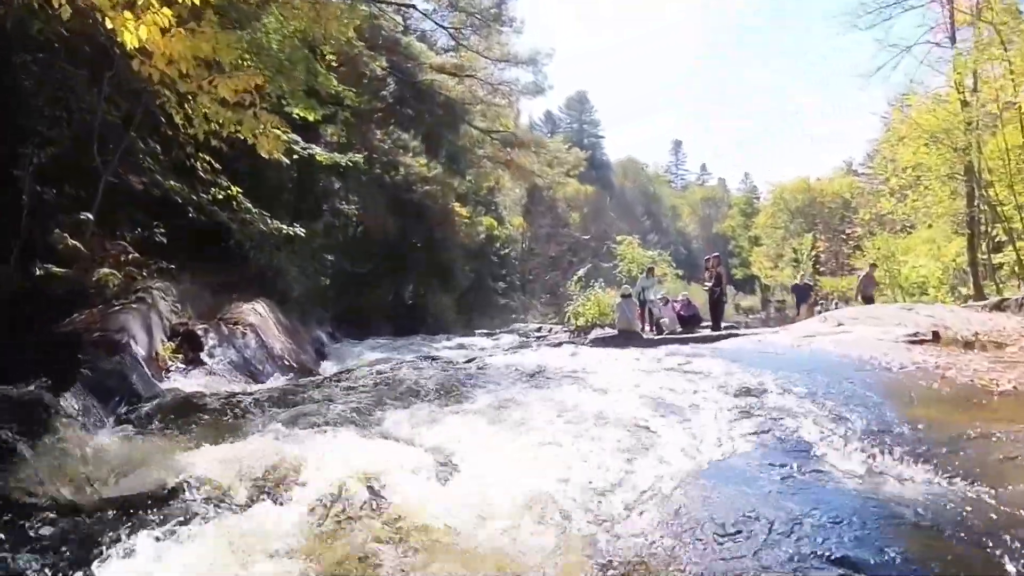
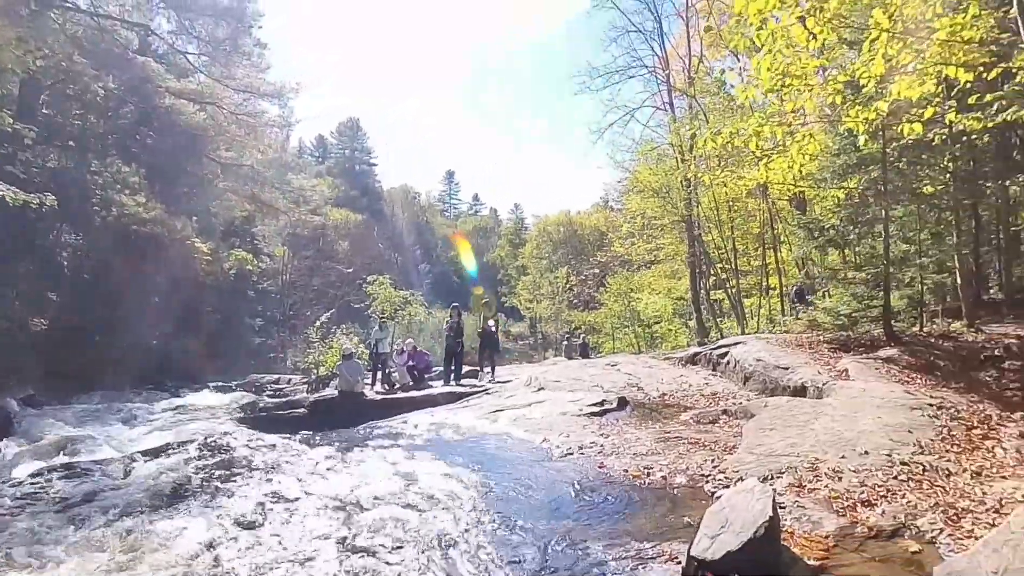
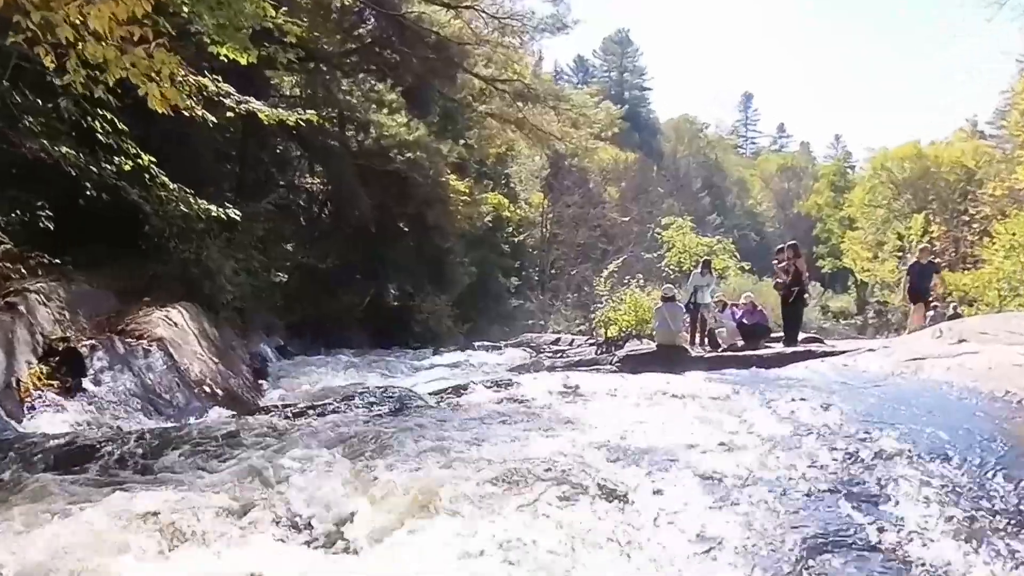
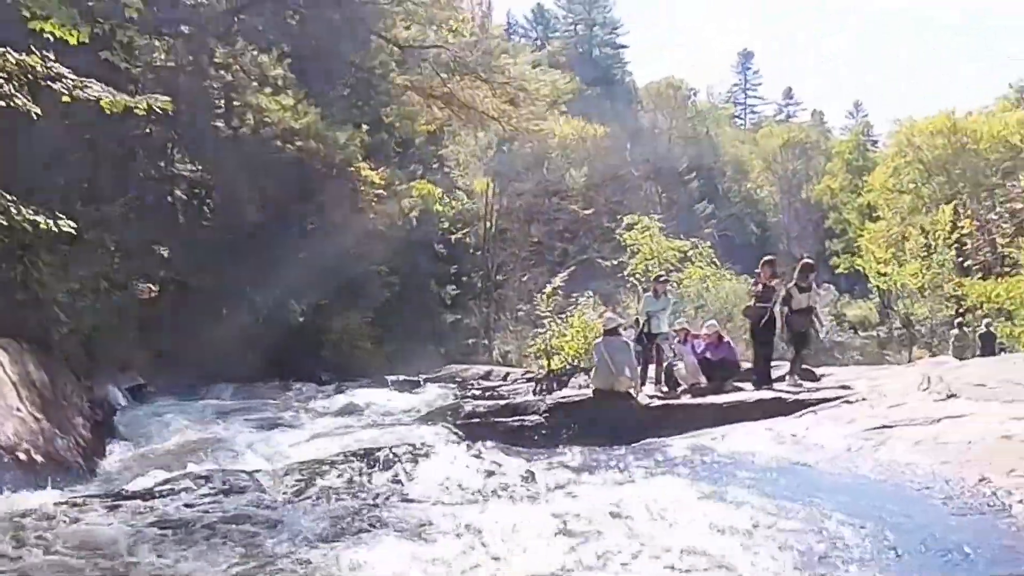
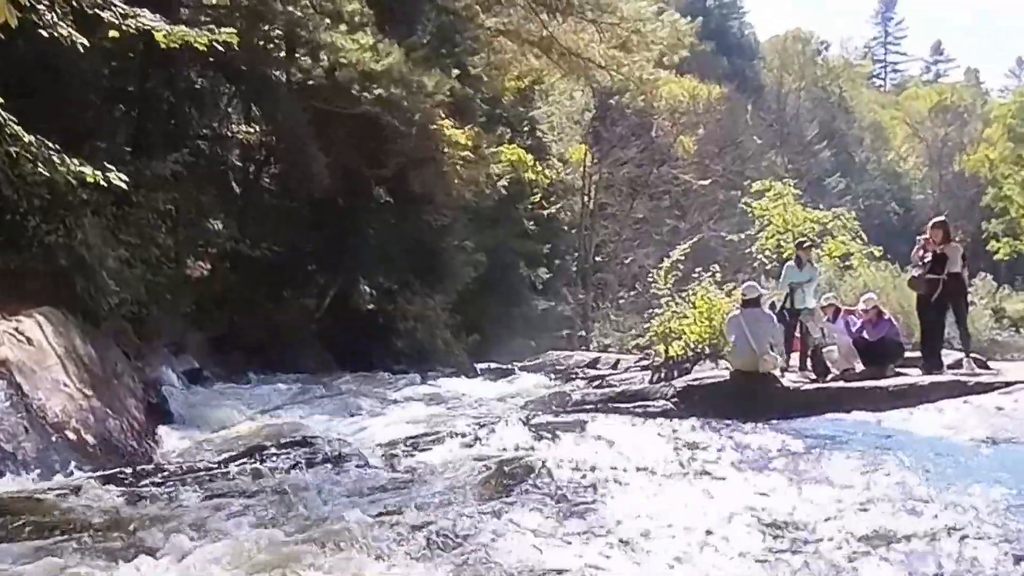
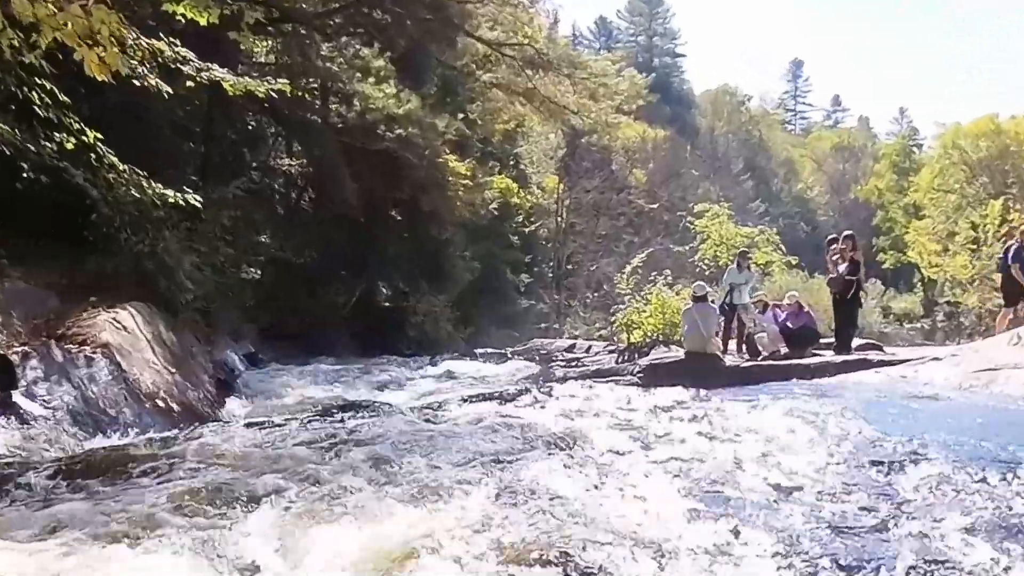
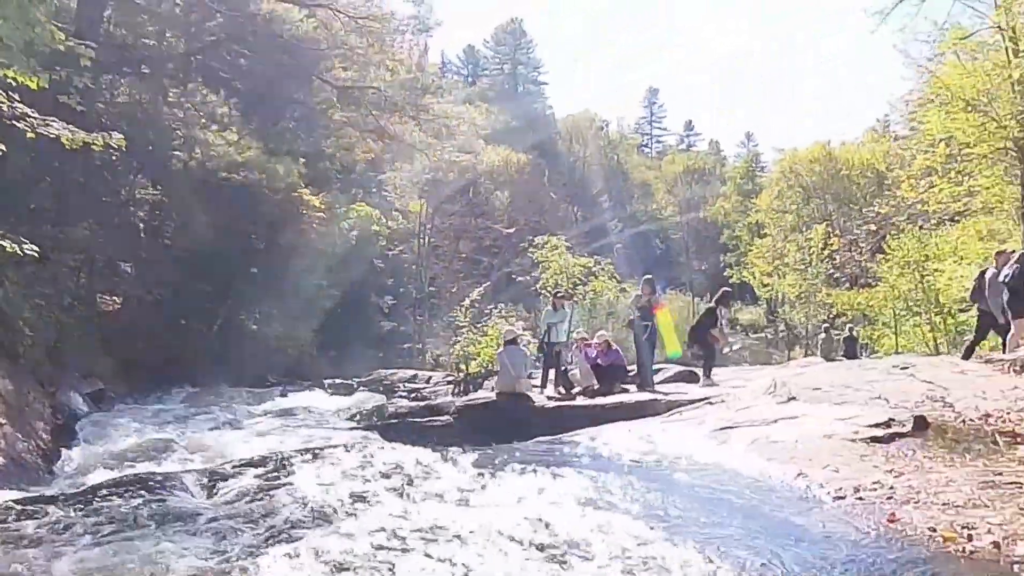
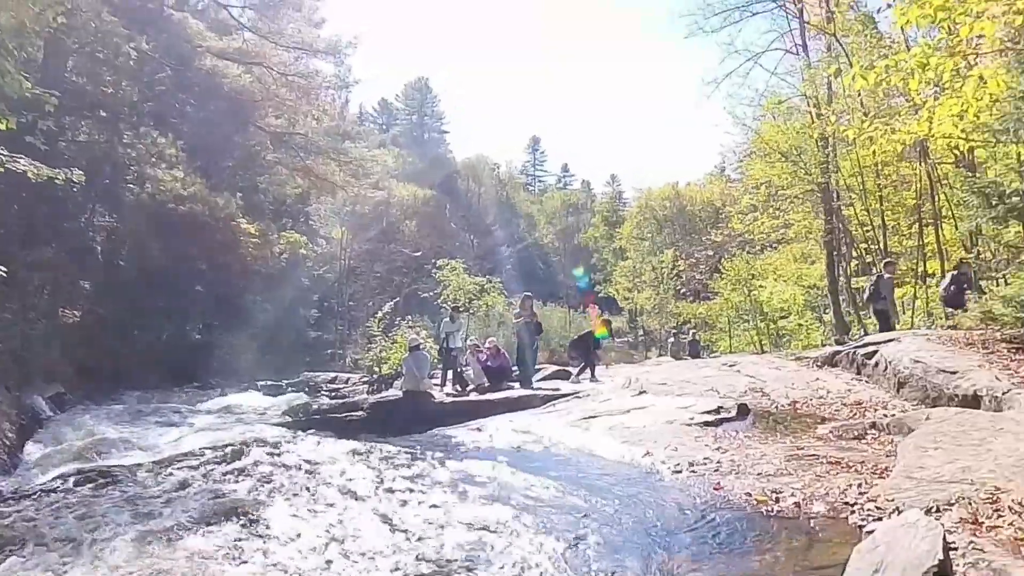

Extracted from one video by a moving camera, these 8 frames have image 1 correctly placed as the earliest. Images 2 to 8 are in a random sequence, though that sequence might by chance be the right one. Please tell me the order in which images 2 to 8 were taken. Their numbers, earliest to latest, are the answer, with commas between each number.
3, 6, 5, 4, 7, 8, 2
